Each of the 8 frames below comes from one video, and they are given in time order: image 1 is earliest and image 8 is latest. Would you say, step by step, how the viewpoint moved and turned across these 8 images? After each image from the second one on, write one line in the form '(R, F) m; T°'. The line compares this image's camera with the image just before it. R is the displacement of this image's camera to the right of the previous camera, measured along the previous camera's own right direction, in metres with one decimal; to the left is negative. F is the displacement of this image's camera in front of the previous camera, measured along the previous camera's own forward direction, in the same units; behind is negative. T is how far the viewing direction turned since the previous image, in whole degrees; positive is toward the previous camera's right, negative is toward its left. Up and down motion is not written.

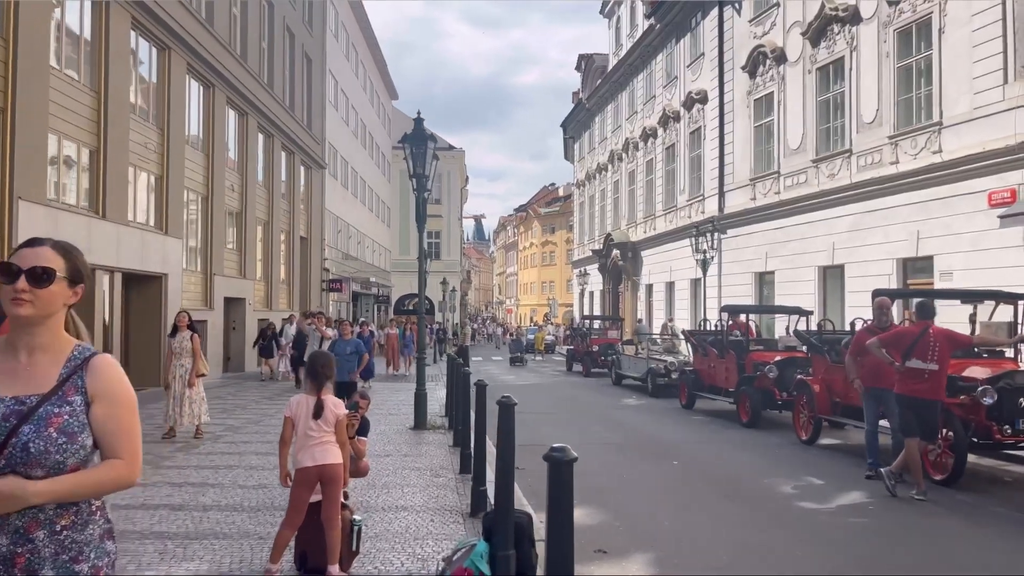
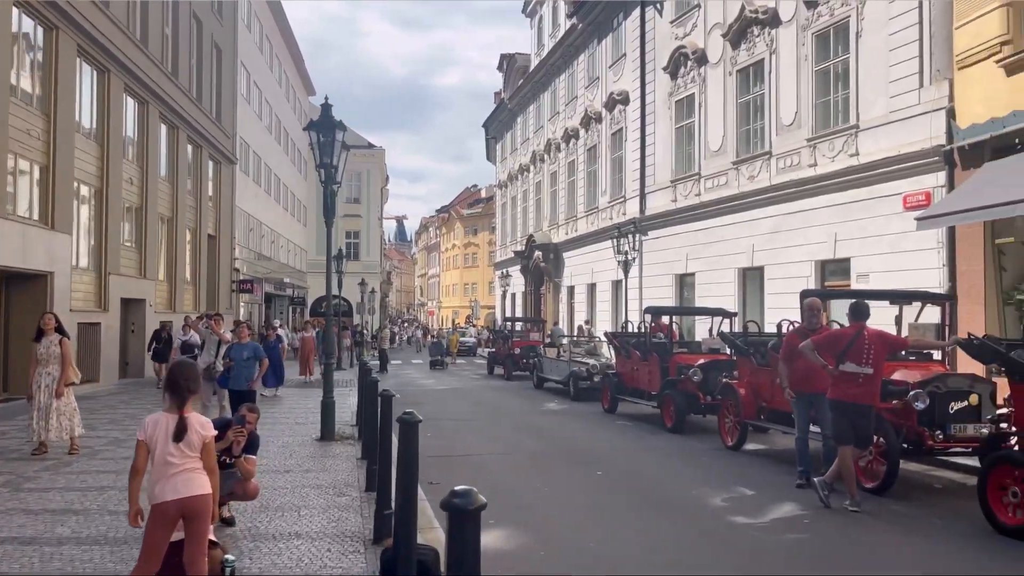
(+0.1, +0.7) m; +5°
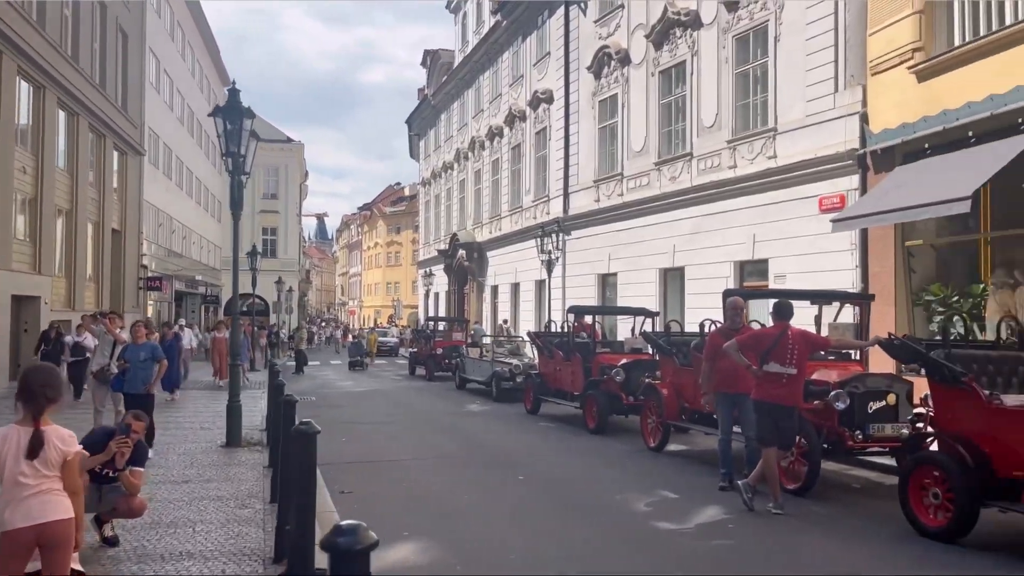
(+0.1, +0.4) m; +5°
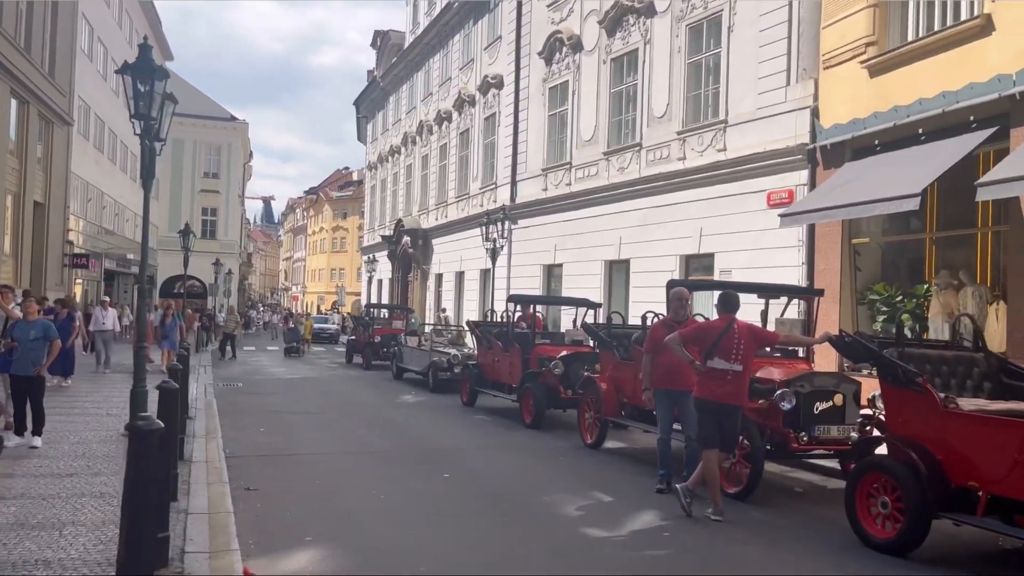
(+0.2, +0.6) m; +4°
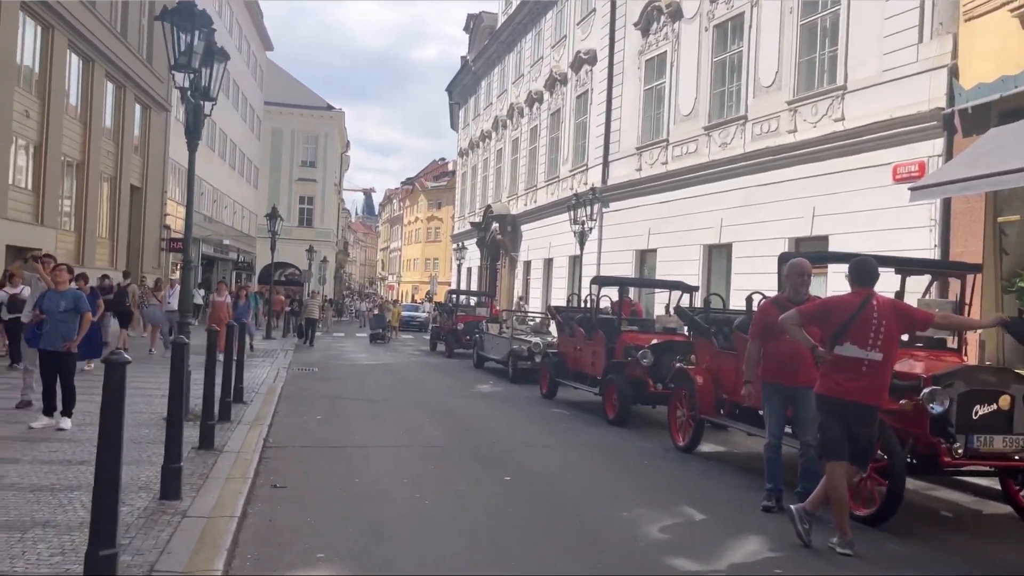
(+0.2, +1.3) m; -7°
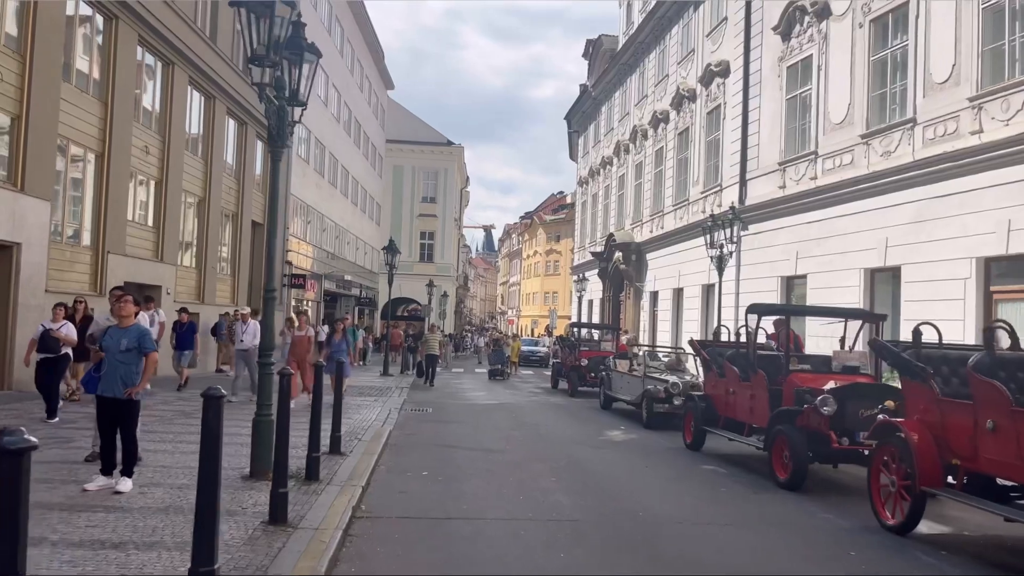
(-0.2, +1.8) m; -8°
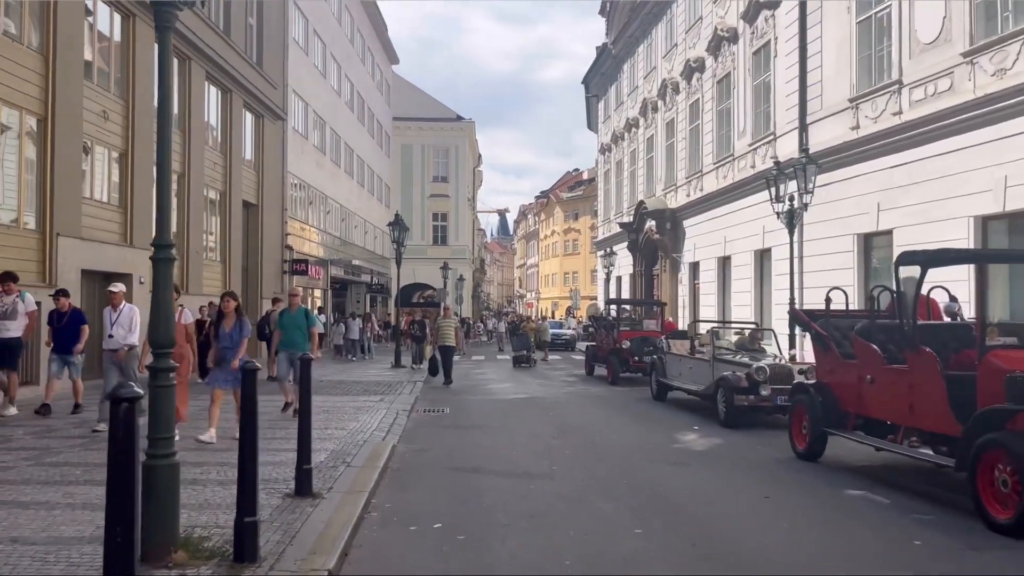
(-0.2, +3.1) m; -1°
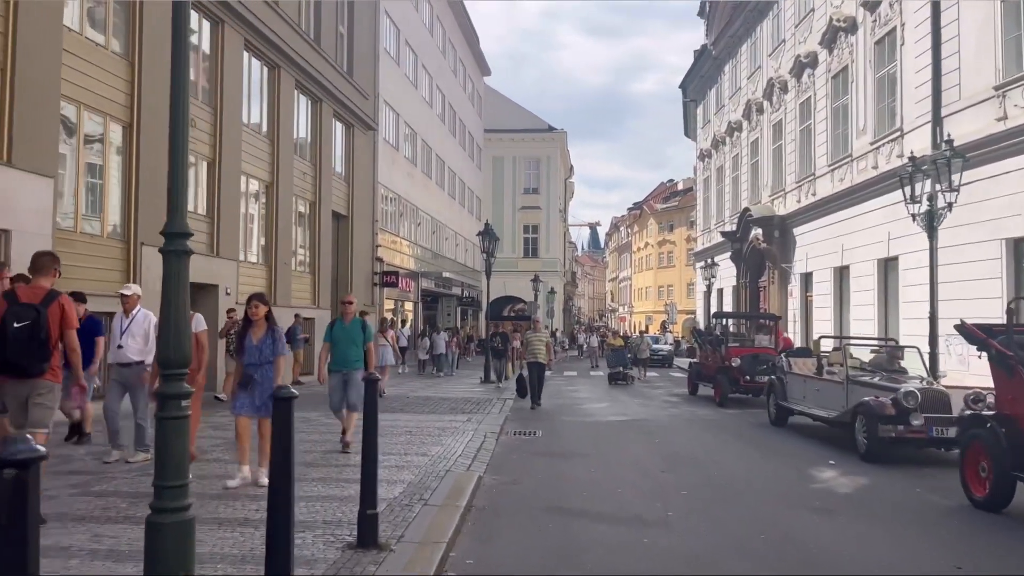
(-0.1, +1.2) m; -6°
